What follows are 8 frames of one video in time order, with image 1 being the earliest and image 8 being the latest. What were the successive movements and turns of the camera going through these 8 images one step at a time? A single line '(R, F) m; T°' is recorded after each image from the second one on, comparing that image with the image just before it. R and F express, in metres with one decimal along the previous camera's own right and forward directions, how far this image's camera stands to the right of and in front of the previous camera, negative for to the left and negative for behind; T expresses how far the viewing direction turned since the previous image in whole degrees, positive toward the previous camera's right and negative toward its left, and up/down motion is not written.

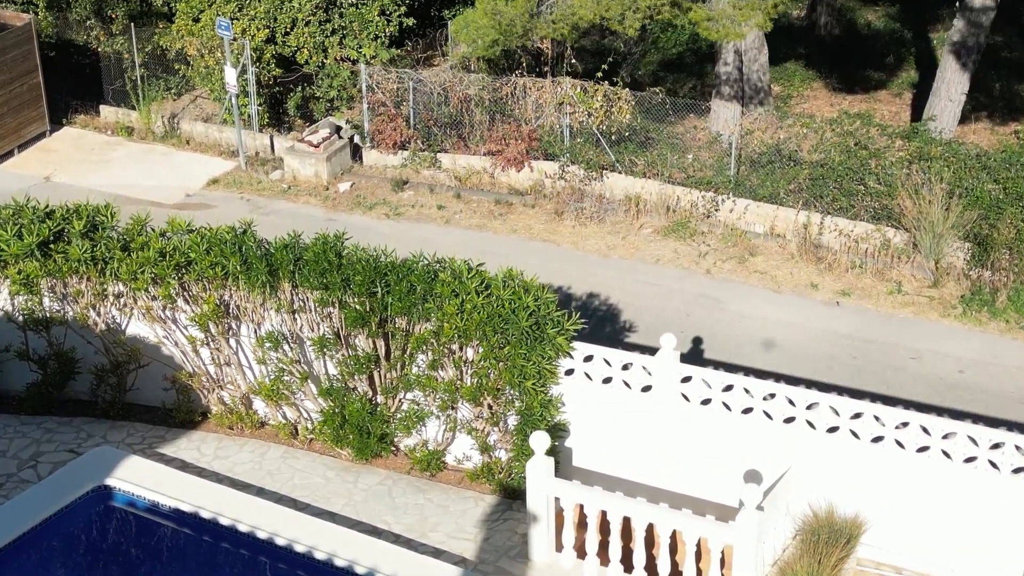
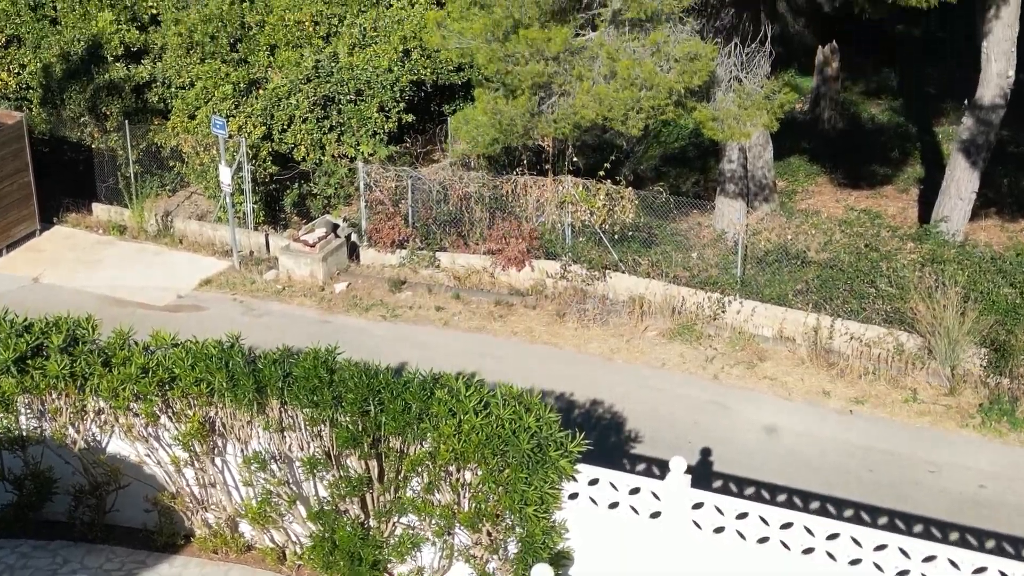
(0.0, +0.3) m; 0°
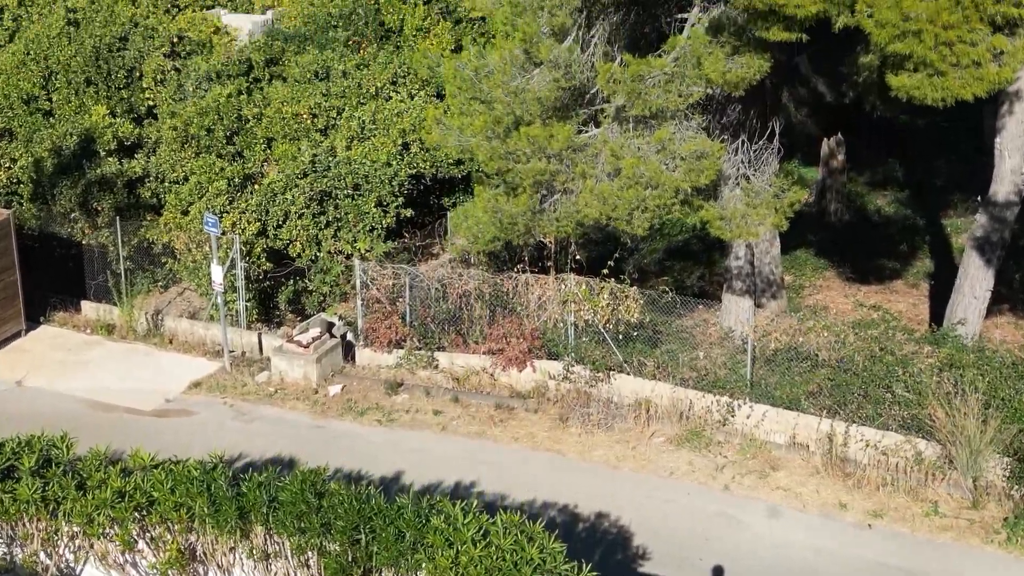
(0.0, +0.3) m; 0°
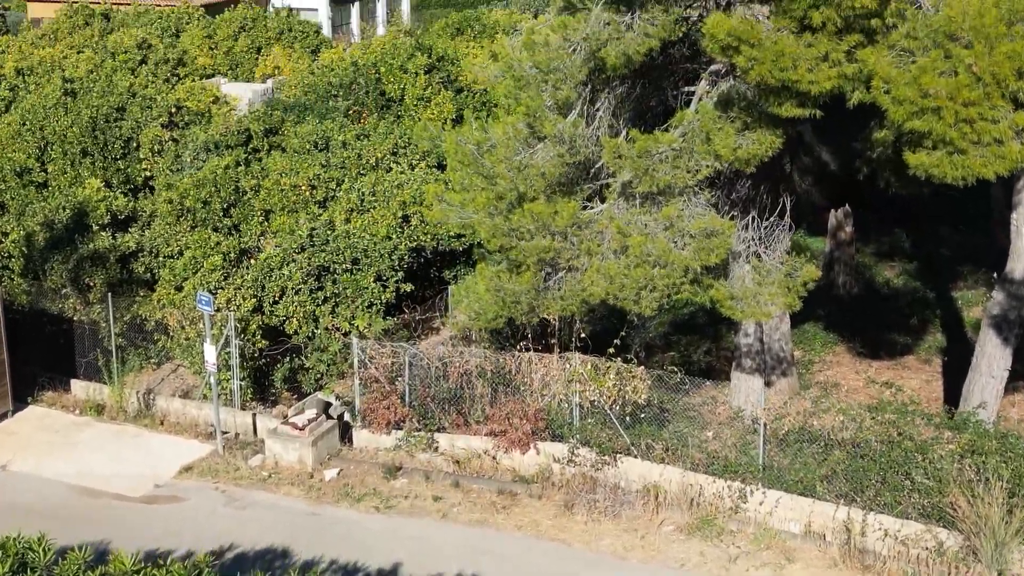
(0.0, +0.3) m; 0°
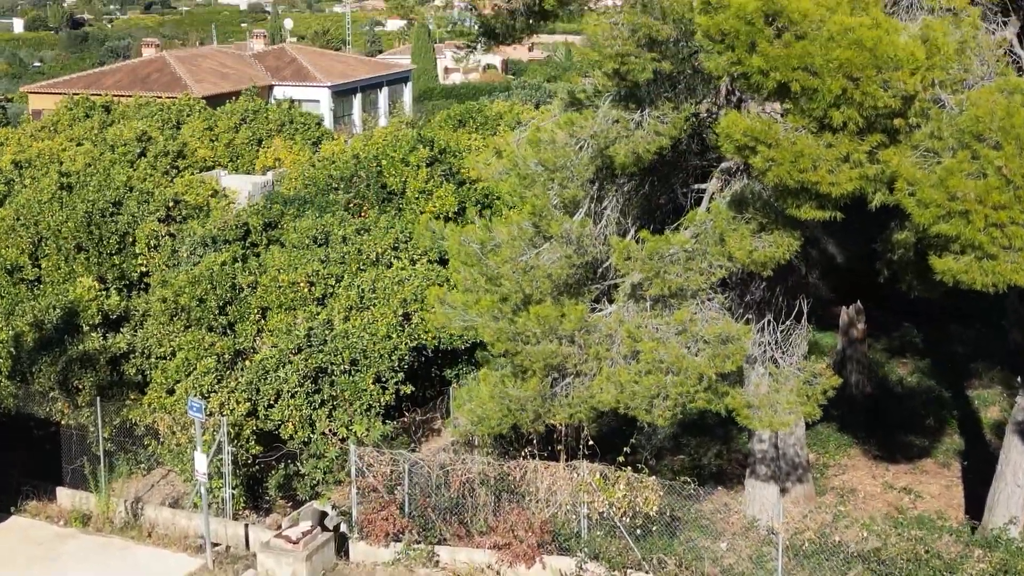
(0.0, +0.4) m; 0°
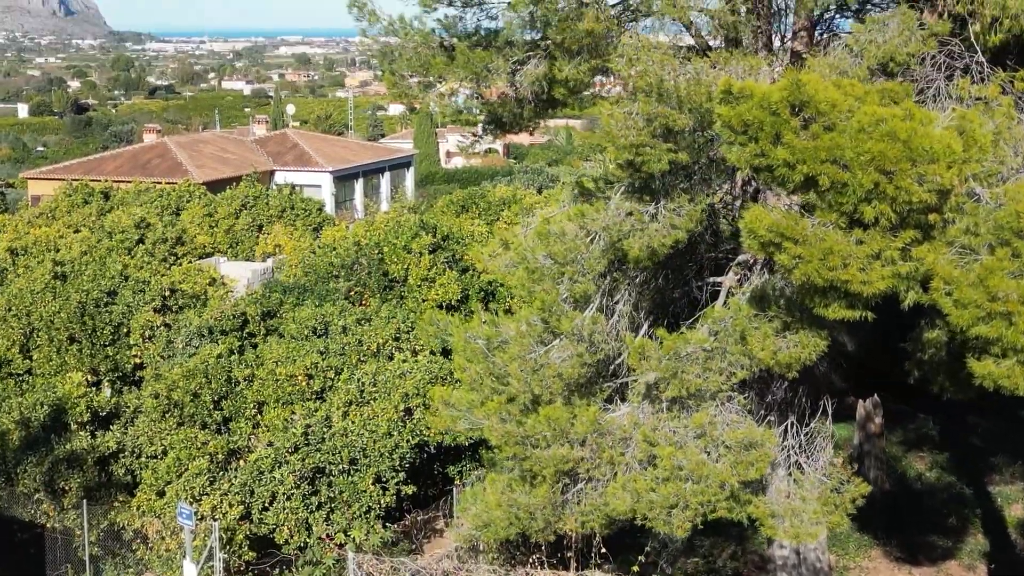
(0.0, +0.4) m; 0°
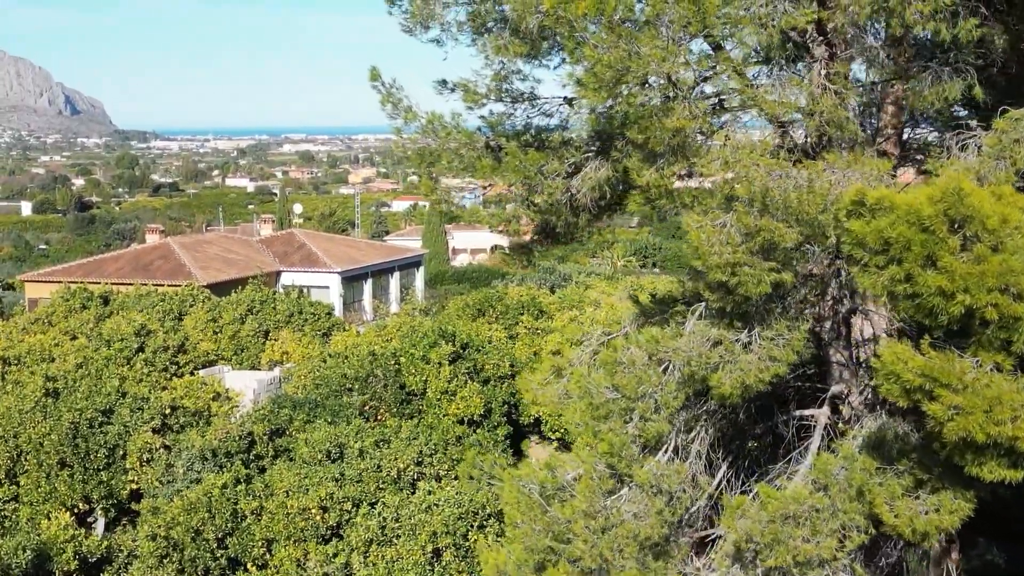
(-0.3, +1.3) m; 0°
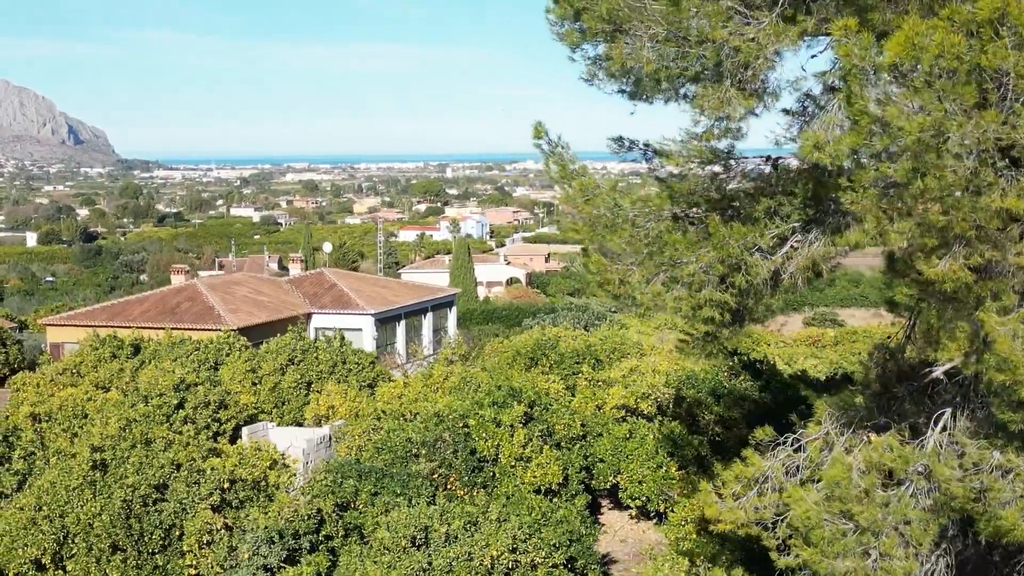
(-1.0, +1.3) m; 0°
